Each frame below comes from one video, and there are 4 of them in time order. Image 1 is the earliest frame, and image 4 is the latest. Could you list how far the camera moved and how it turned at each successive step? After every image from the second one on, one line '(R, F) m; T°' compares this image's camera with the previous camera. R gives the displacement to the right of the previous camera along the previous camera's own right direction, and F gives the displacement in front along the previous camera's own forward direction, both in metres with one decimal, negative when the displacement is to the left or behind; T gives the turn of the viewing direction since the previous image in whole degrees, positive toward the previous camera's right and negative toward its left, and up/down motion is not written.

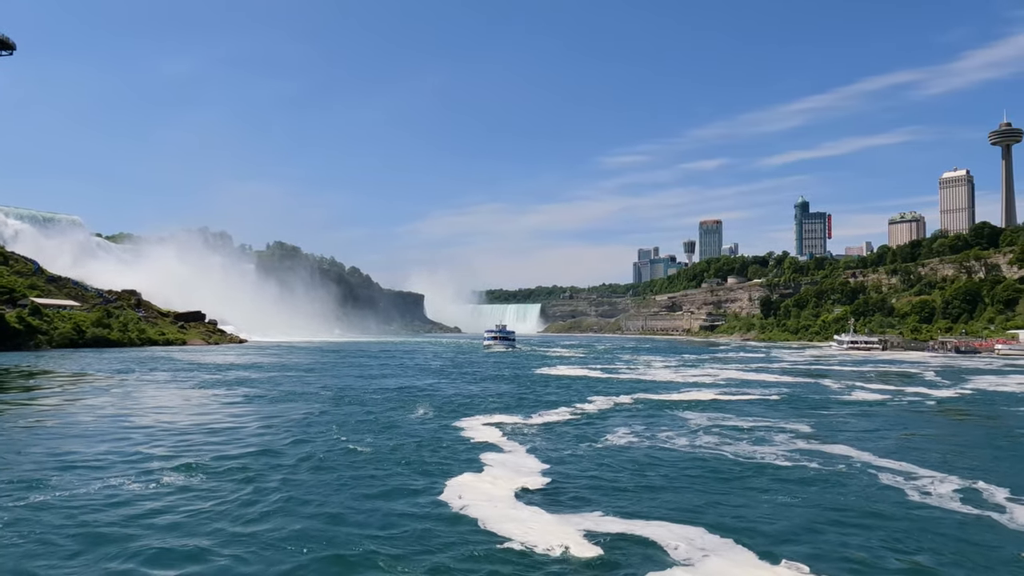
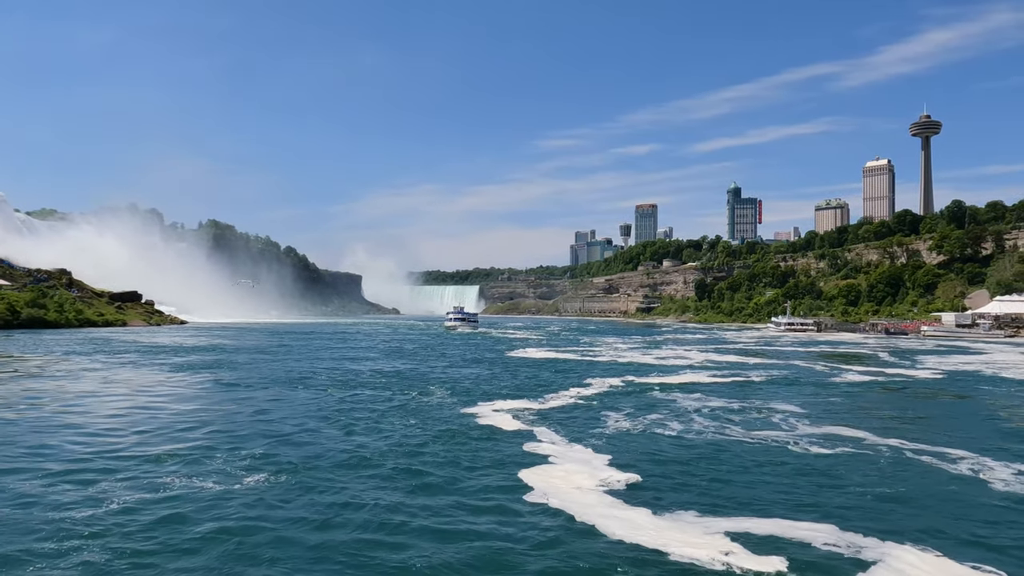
(-1.1, +0.6) m; +5°
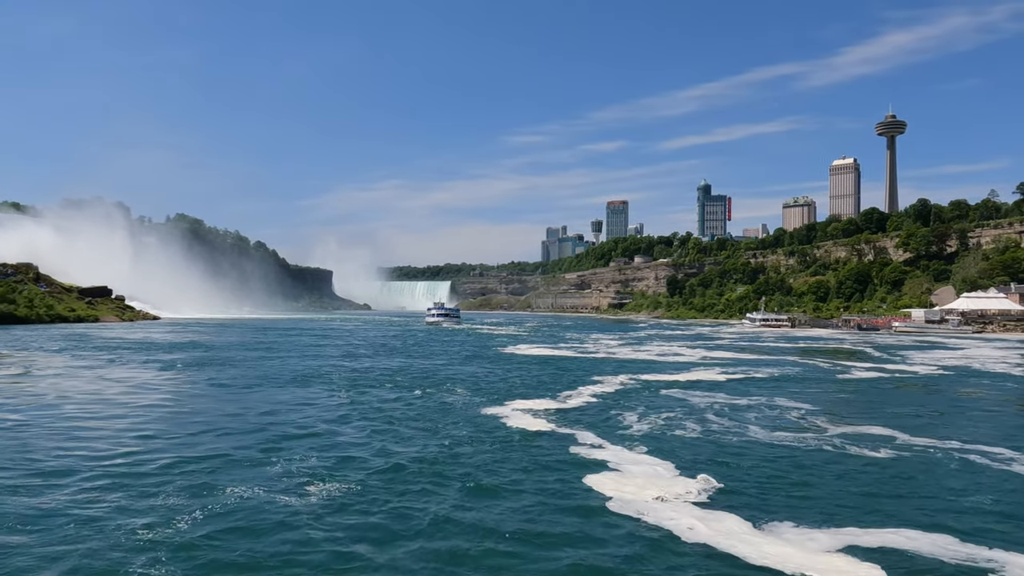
(-0.7, +0.5) m; +2°
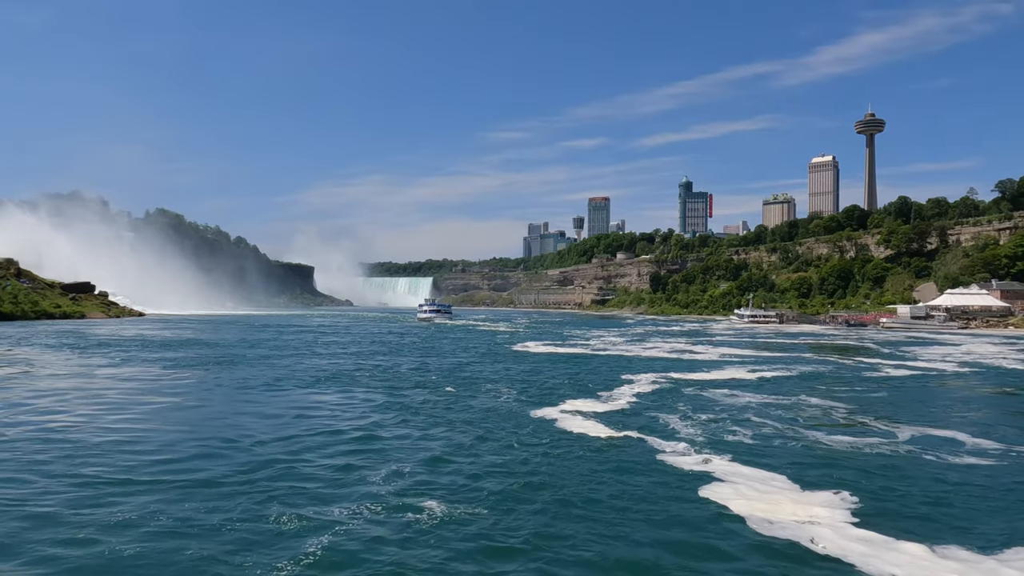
(-0.9, +0.8) m; +1°
